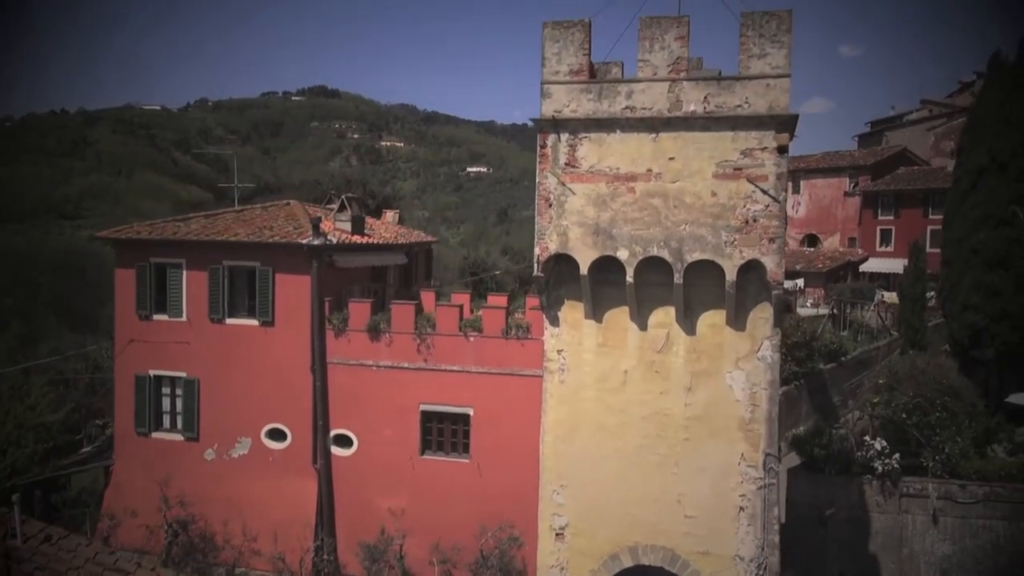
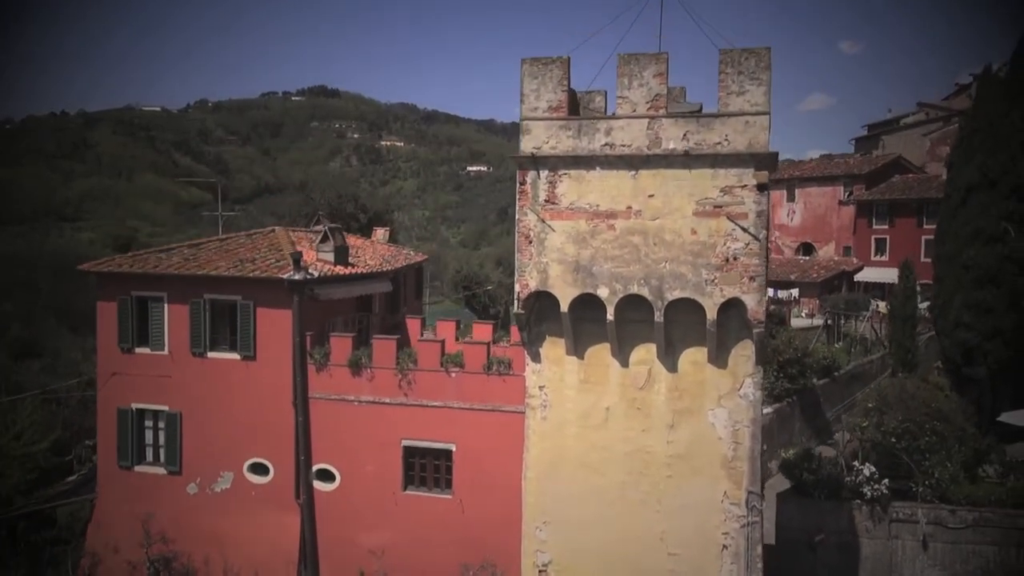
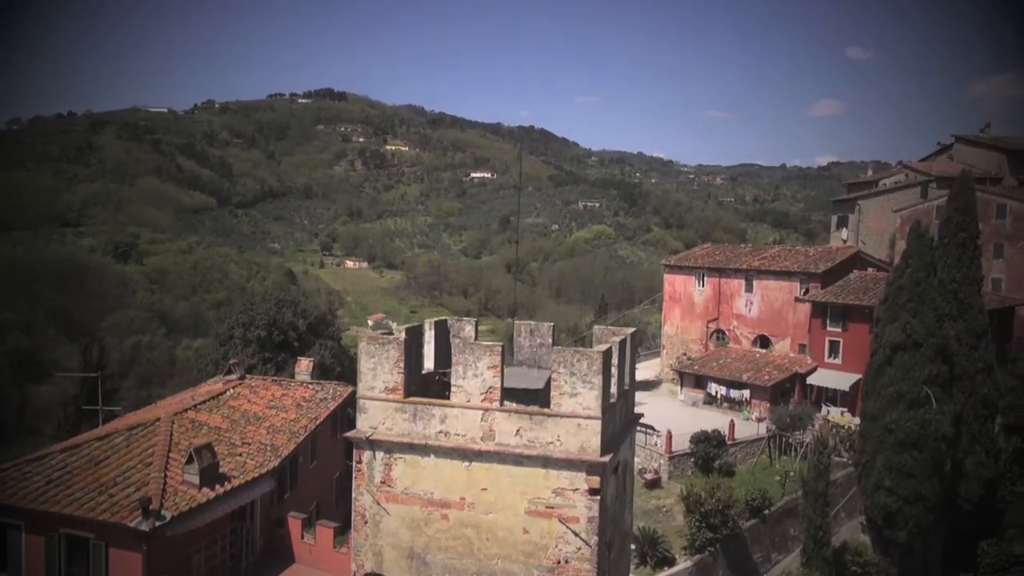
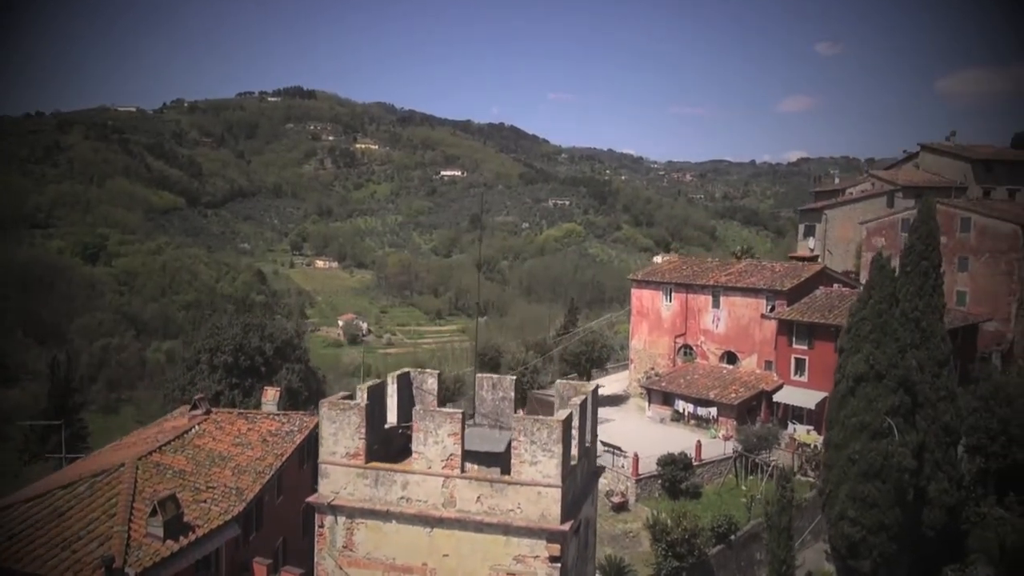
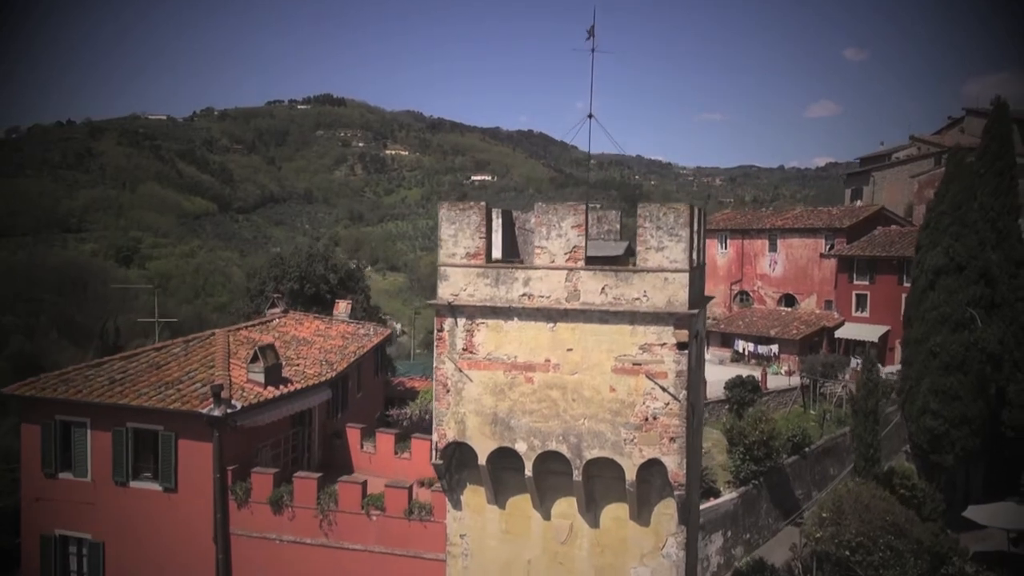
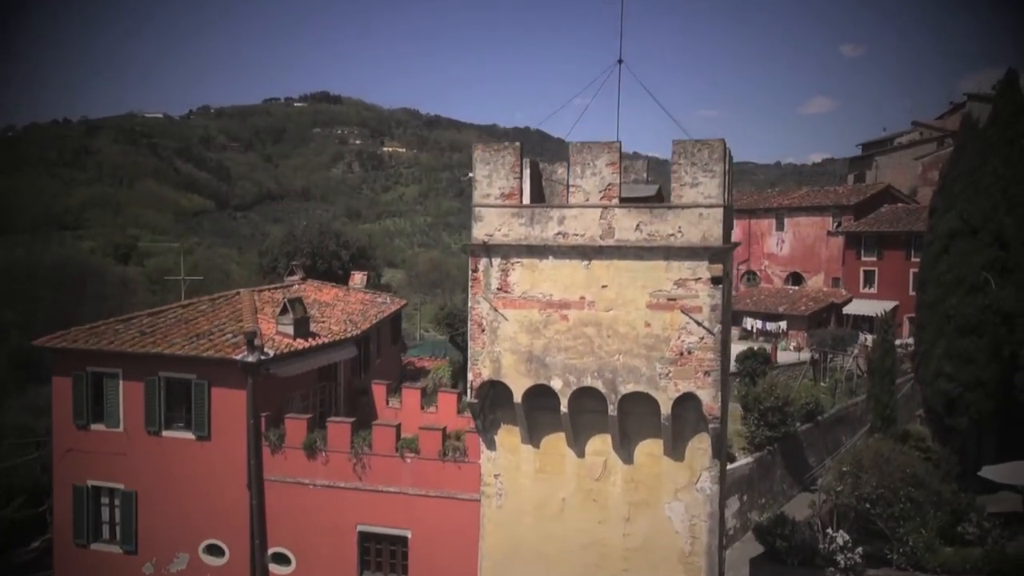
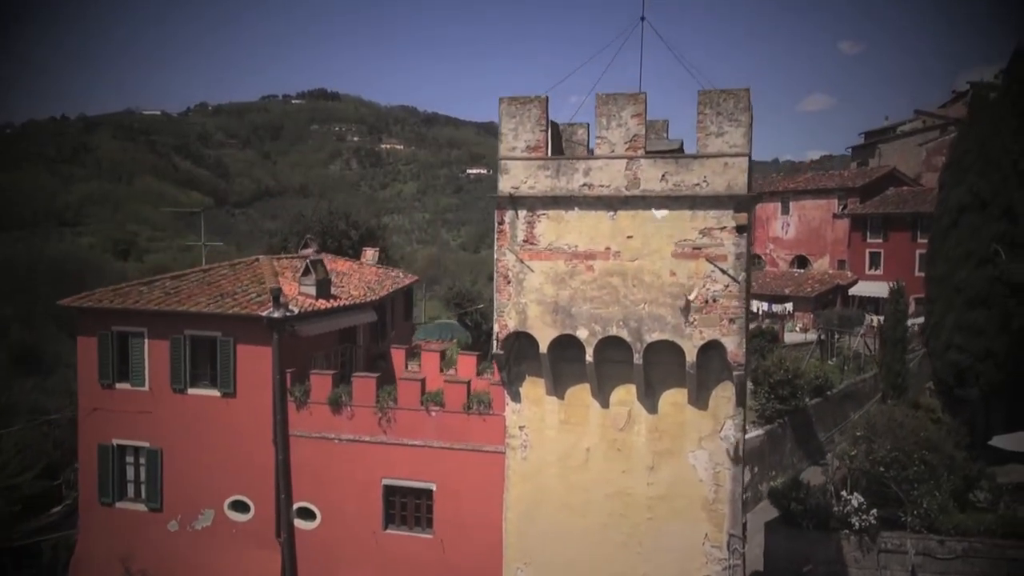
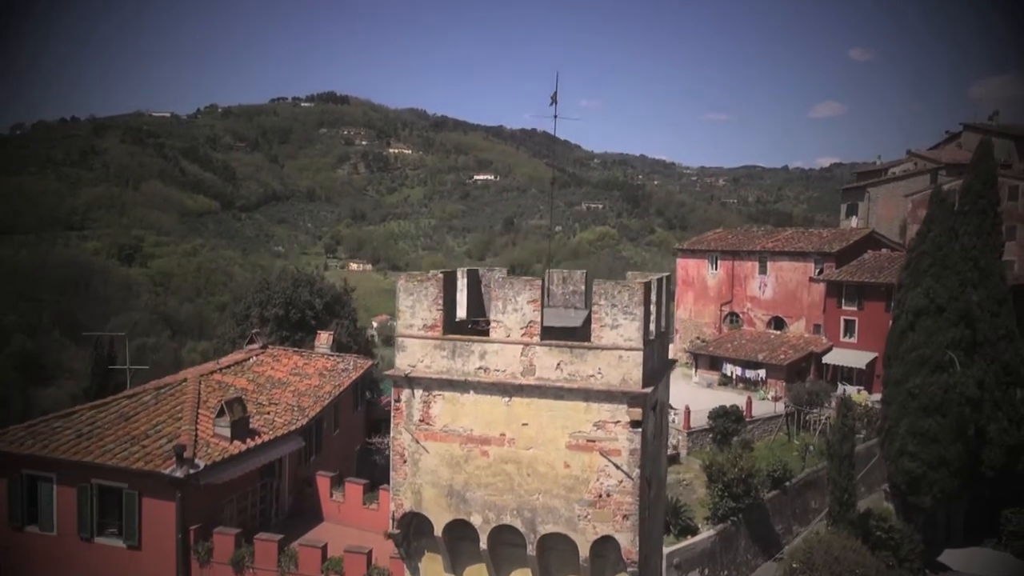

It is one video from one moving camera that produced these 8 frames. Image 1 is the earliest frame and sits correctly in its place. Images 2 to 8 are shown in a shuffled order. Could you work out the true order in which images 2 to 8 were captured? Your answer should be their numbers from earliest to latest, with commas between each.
2, 7, 6, 5, 8, 3, 4
